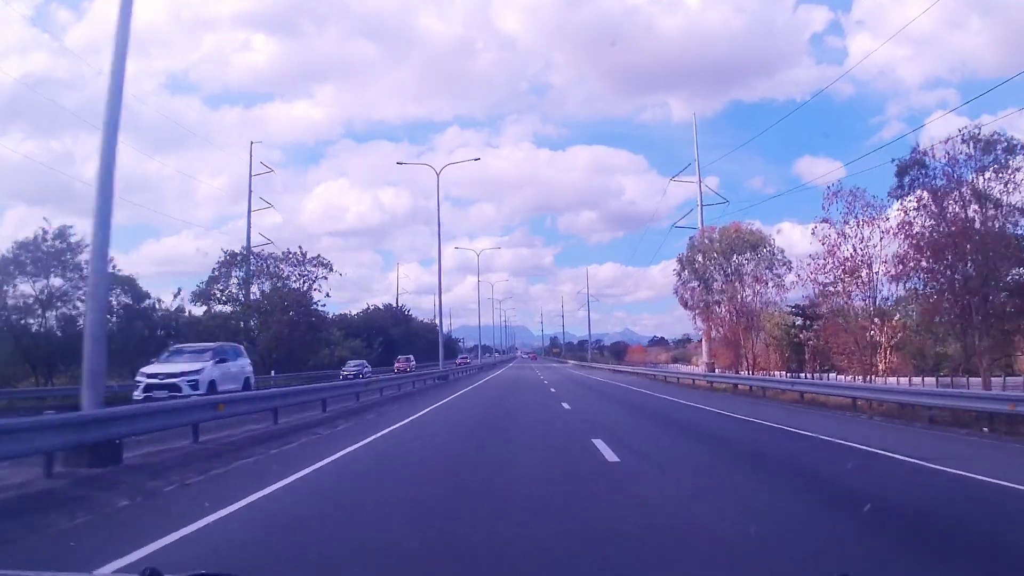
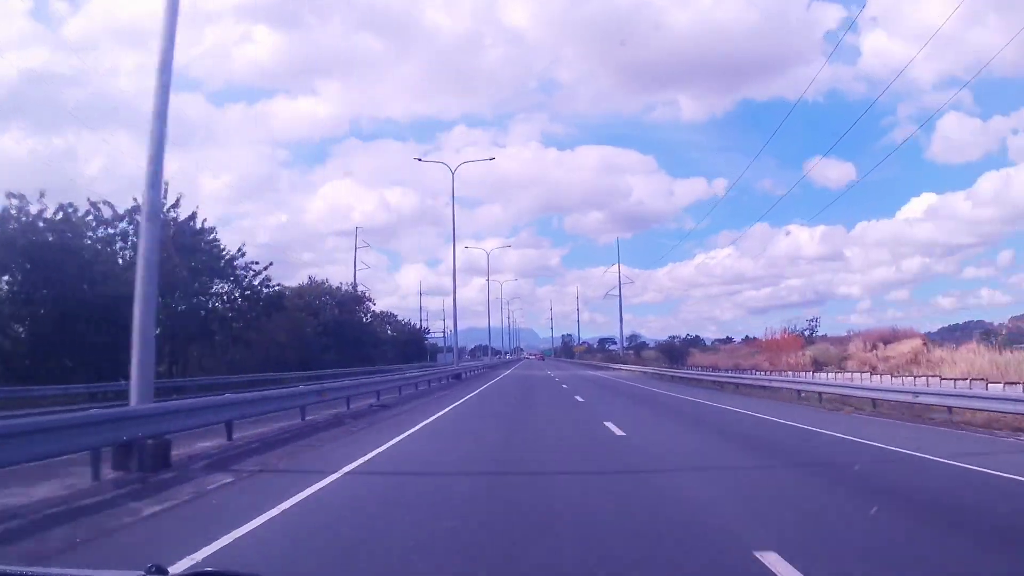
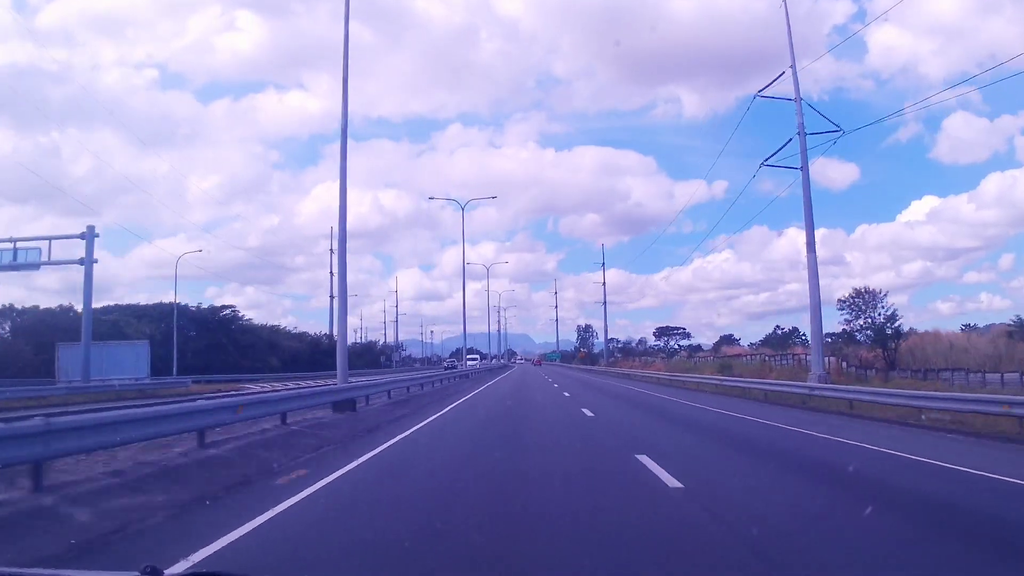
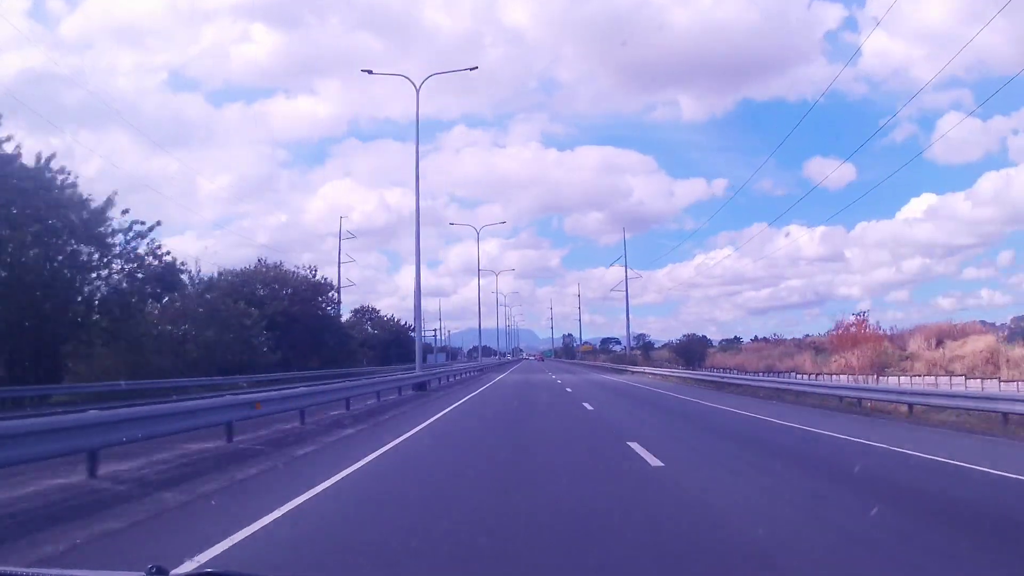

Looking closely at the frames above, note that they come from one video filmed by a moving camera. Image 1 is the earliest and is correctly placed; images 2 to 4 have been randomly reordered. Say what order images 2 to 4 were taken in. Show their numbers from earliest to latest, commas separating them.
2, 4, 3
